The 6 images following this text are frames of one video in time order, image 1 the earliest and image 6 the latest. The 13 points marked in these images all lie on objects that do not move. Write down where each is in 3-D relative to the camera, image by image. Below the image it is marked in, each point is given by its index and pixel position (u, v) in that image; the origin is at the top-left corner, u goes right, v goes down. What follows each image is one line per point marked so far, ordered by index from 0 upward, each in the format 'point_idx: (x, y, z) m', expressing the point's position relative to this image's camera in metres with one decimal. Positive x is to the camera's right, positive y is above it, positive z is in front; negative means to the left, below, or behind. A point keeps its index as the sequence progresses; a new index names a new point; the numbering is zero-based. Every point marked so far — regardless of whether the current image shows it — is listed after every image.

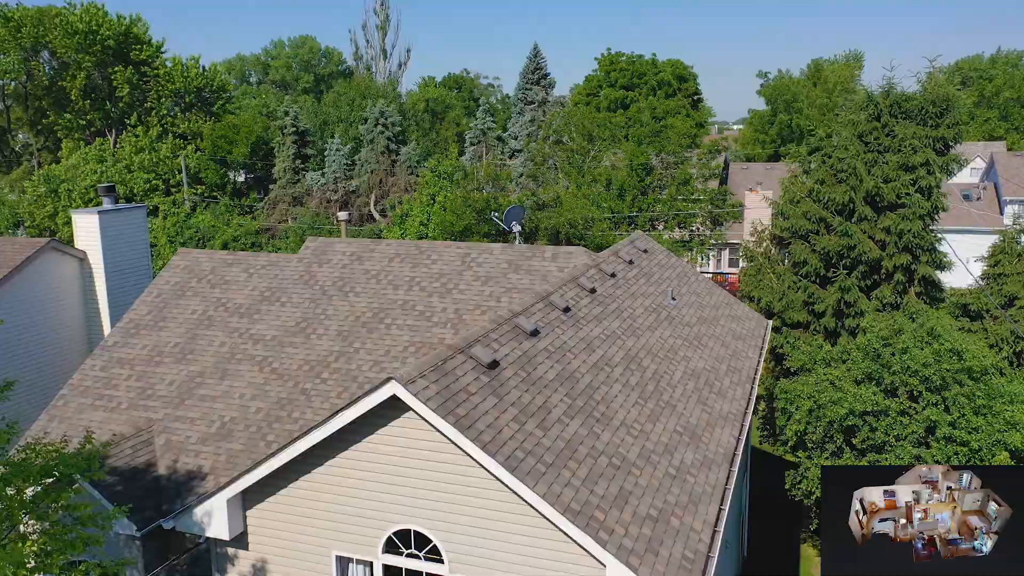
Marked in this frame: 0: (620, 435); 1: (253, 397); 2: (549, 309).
0: (+1.1, -1.5, +10.1) m
1: (-3.9, -1.6, +14.5) m
2: (+0.5, -0.3, +12.4) m
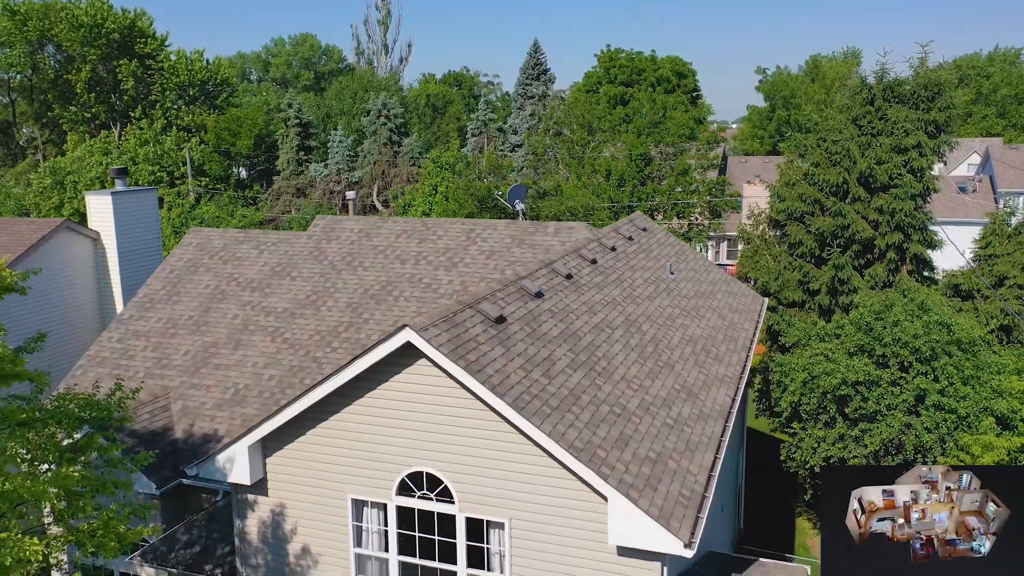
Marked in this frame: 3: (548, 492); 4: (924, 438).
0: (+1.2, -1.1, +10.6) m
1: (-3.8, -1.2, +15.0) m
2: (+0.5, +0.2, +13.0) m
3: (+0.3, -1.9, +9.0) m
4: (+6.7, -2.4, +15.7) m
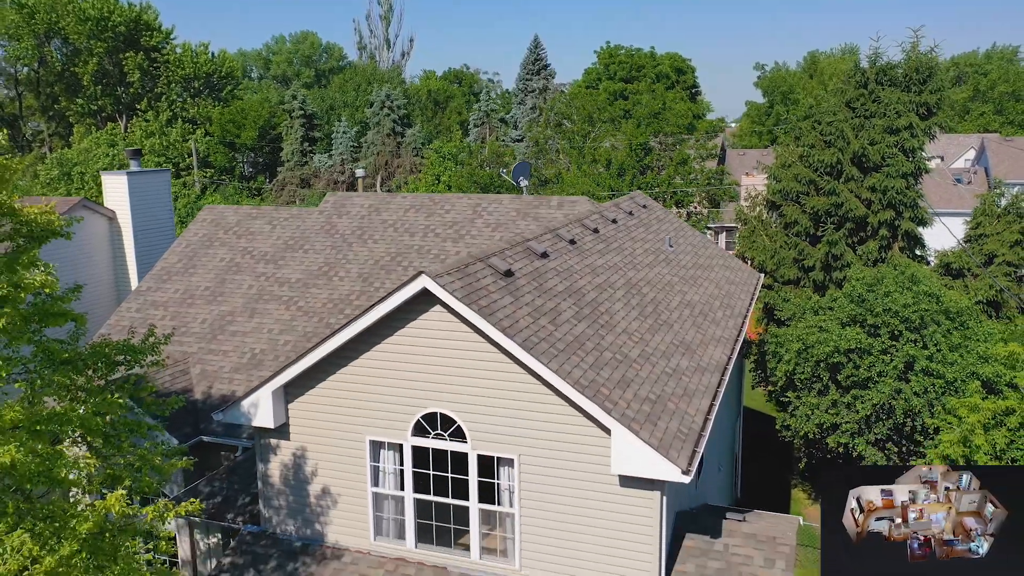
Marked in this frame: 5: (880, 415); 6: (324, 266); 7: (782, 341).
0: (+1.3, -0.6, +11.3) m
1: (-3.7, -0.7, +15.7) m
2: (+0.6, +0.7, +13.6) m
3: (+0.4, -1.4, +9.7) m
4: (+6.8, -1.9, +16.3) m
5: (+6.5, -2.2, +17.0) m
6: (-3.3, +0.4, +17.1) m
7: (+5.3, -1.0, +18.9) m
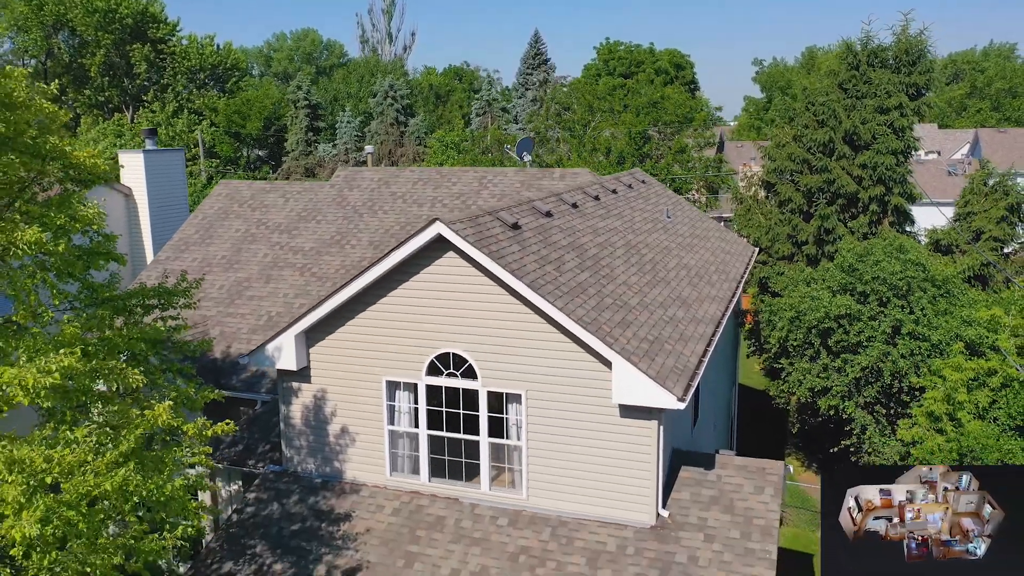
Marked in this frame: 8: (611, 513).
0: (+1.4, 0.0, +12.0) m
1: (-3.7, -0.1, +16.4) m
2: (+0.7, +1.3, +14.3) m
3: (+0.5, -0.8, +10.4) m
4: (+6.8, -1.4, +17.1) m
5: (+6.5, -1.7, +17.8) m
6: (-3.2, +1.0, +17.9) m
7: (+5.4, -0.4, +19.7) m
8: (+1.1, -2.4, +10.5) m
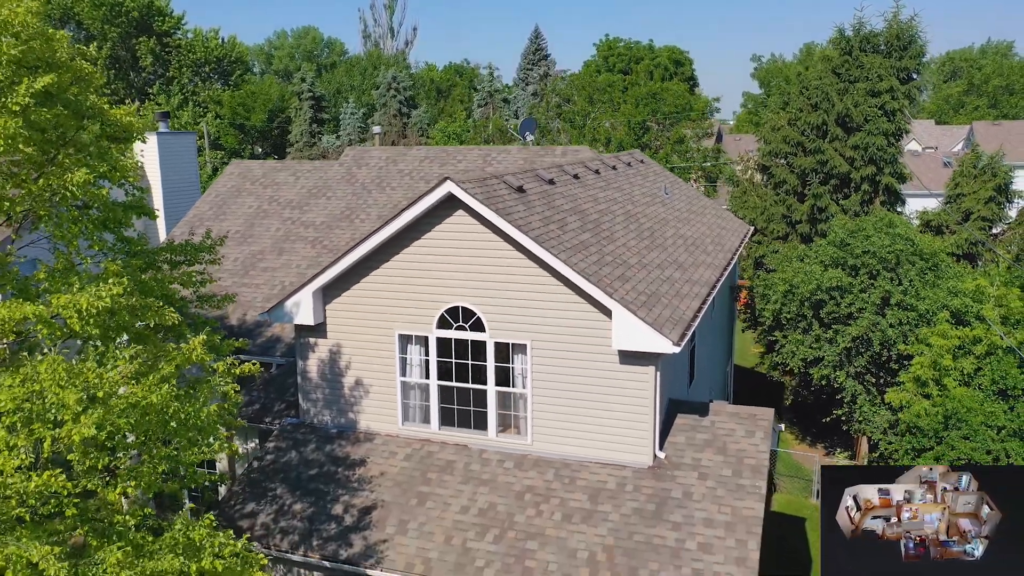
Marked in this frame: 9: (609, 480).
0: (+1.4, +0.5, +12.7) m
1: (-3.6, +0.4, +17.1) m
2: (+0.8, +1.8, +15.0) m
3: (+0.6, -0.3, +11.1) m
4: (+6.9, -0.8, +17.8) m
5: (+6.6, -1.1, +18.5) m
6: (-3.2, +1.5, +18.5) m
7: (+5.4, +0.1, +20.3) m
8: (+1.2, -1.9, +11.2) m
9: (+1.1, -2.2, +10.9) m
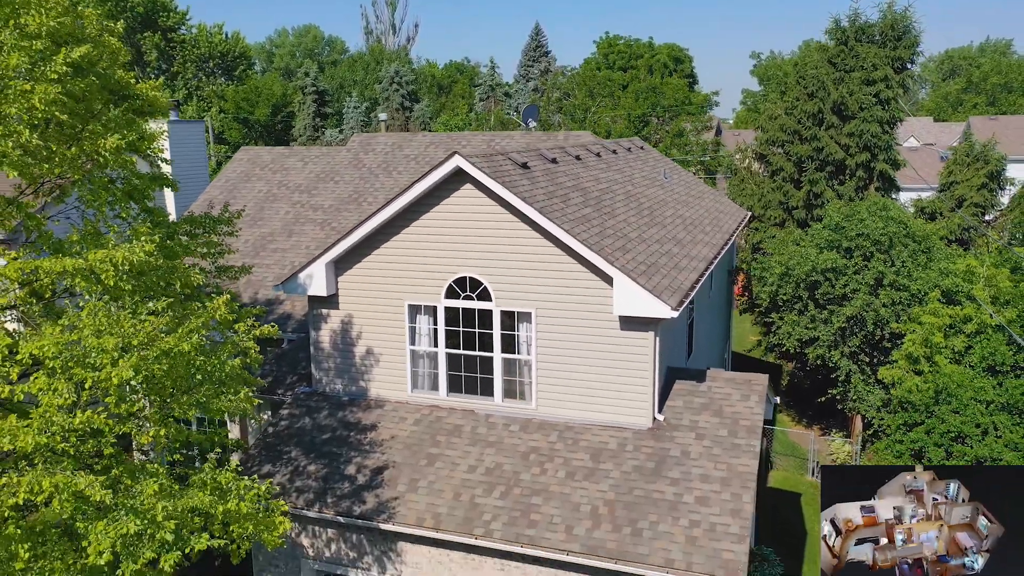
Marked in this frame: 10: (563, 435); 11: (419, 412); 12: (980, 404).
0: (+1.5, +0.9, +13.2) m
1: (-3.5, +0.8, +17.6) m
2: (+0.8, +2.1, +15.5) m
3: (+0.6, +0.1, +11.6) m
4: (+7.0, -0.5, +18.3) m
5: (+6.7, -0.8, +19.0) m
6: (-3.1, +1.8, +19.0) m
7: (+5.5, +0.4, +20.8) m
8: (+1.2, -1.6, +11.7) m
9: (+1.2, -1.8, +11.4) m
10: (+0.6, -1.8, +11.6) m
11: (-1.2, -1.6, +12.5) m
12: (+7.8, -1.9, +16.0) m
